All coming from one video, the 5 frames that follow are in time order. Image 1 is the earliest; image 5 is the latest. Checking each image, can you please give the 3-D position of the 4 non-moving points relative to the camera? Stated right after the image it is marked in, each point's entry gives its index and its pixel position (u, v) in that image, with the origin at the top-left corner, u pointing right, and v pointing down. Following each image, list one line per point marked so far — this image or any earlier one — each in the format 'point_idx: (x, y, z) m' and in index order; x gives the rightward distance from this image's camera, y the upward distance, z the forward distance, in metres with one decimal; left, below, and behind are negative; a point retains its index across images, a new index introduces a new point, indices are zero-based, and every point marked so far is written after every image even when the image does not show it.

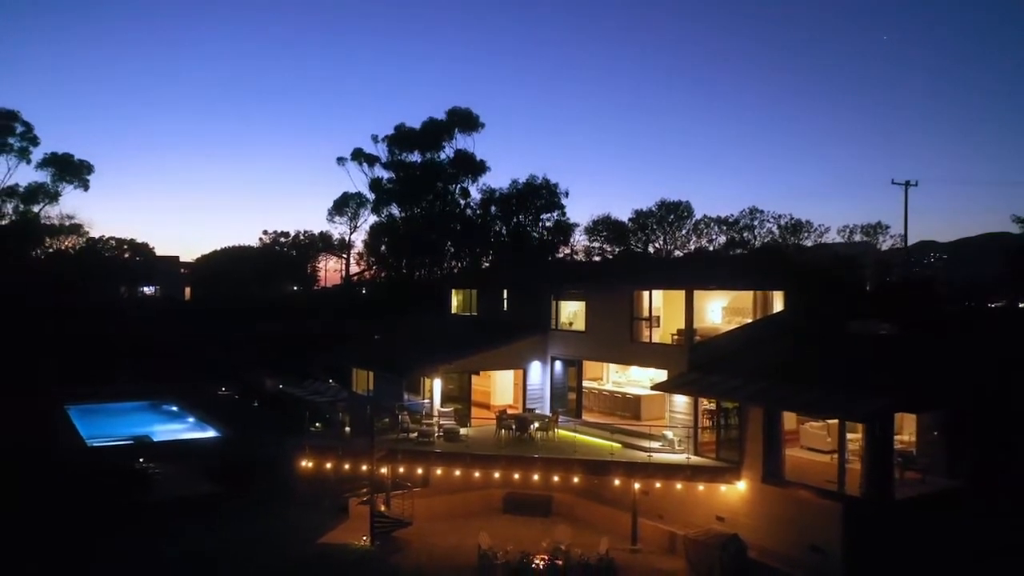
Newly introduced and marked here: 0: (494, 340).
0: (-0.3, -0.8, +9.9) m
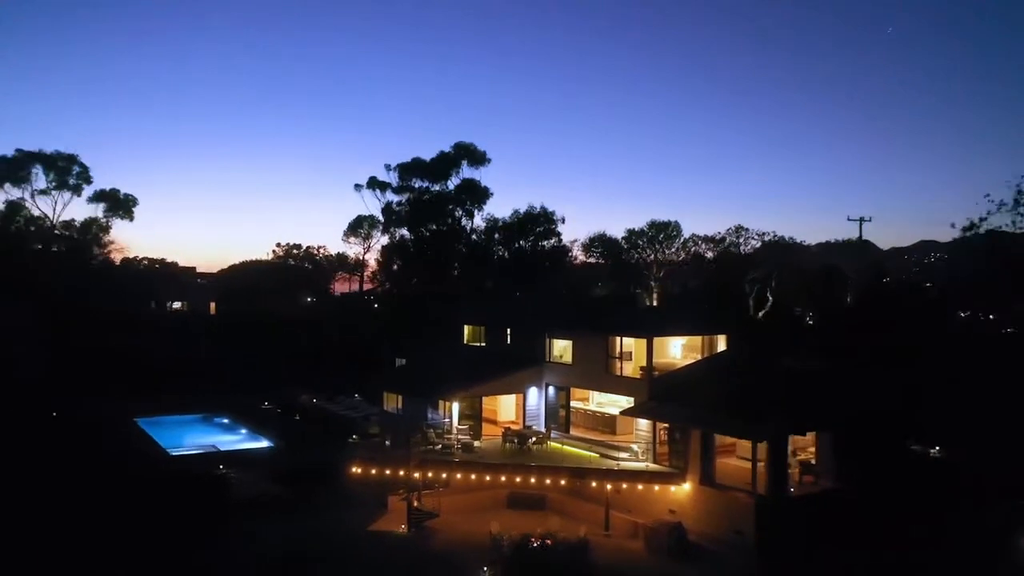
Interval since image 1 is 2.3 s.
0: (-0.2, -1.4, +12.2) m
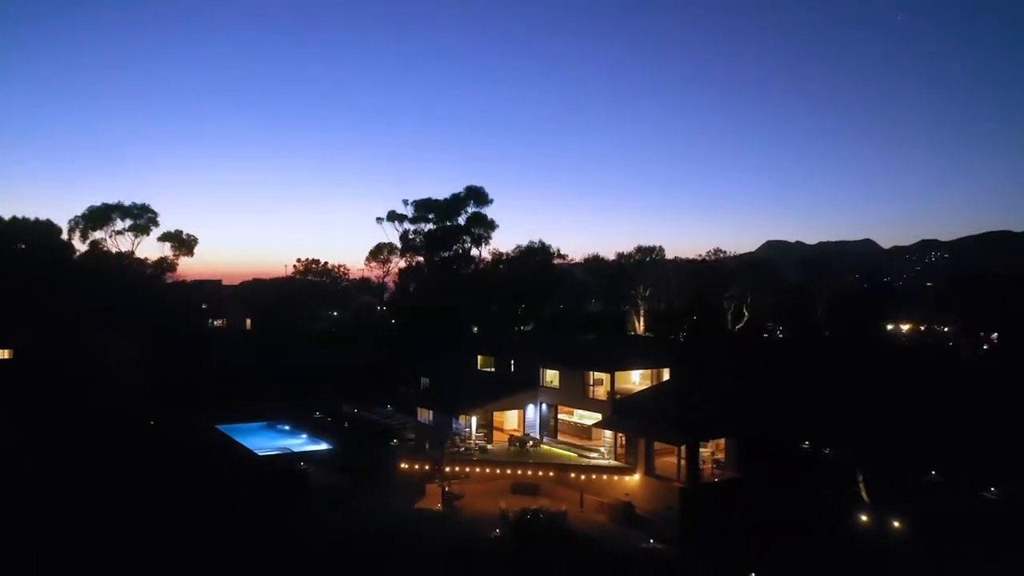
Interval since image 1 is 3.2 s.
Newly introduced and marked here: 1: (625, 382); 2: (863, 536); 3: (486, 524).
0: (-0.2, -2.4, +16.2) m
1: (+2.6, -2.3, +16.5) m
2: (+6.0, -4.2, +11.8) m
3: (-0.5, -4.4, +13.1) m
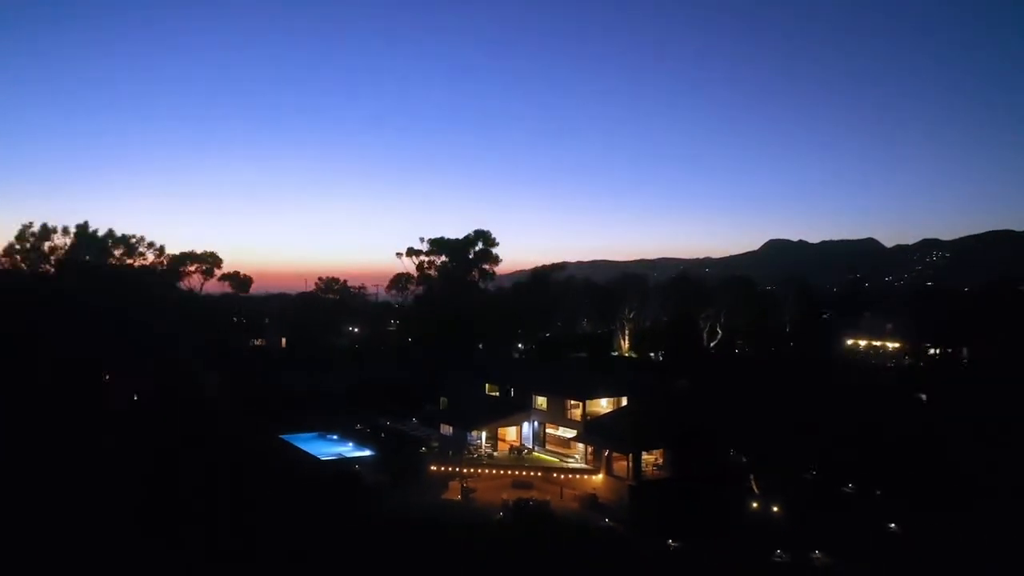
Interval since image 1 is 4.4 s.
0: (-0.2, -3.8, +21.5) m
1: (+2.6, -3.7, +21.8) m
2: (+6.0, -5.6, +17.1) m
3: (-0.5, -5.8, +18.4) m
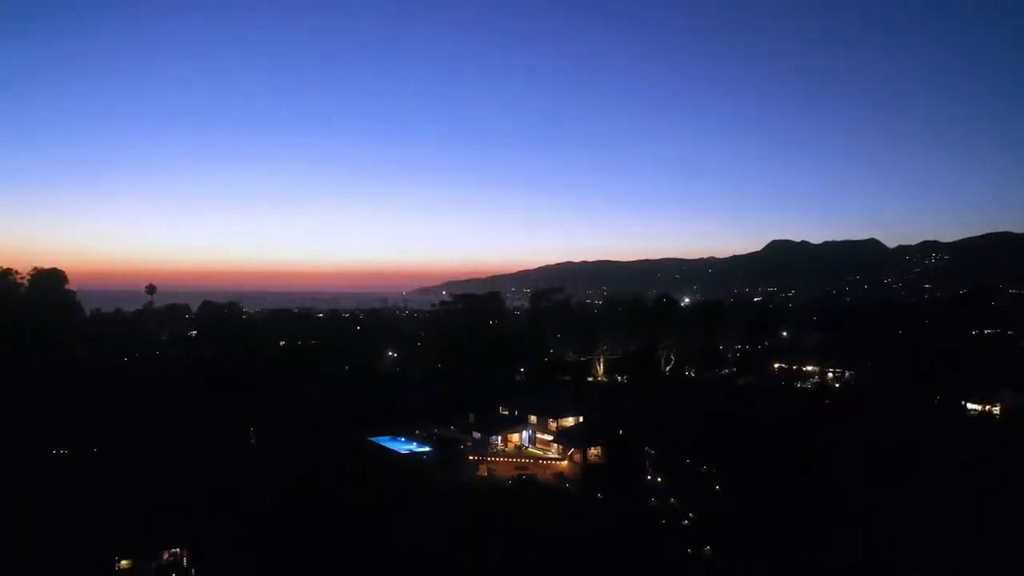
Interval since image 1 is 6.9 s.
0: (0.0, -7.0, +35.6) m
1: (+2.8, -6.9, +35.8) m
2: (+6.1, -8.8, +31.2) m
3: (-0.3, -9.0, +32.5) m
